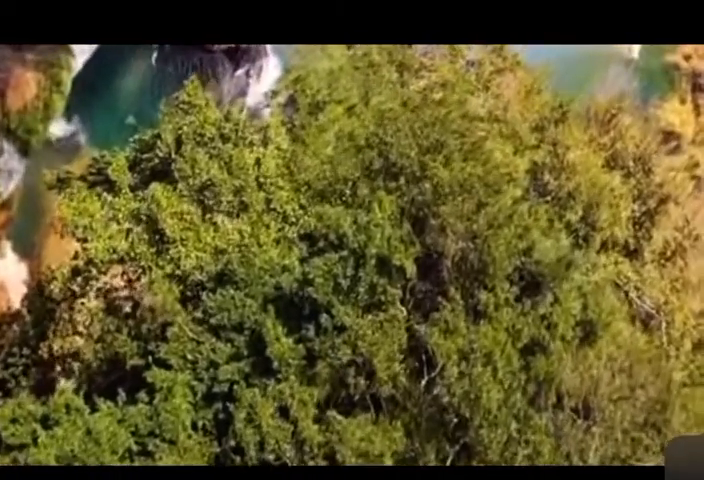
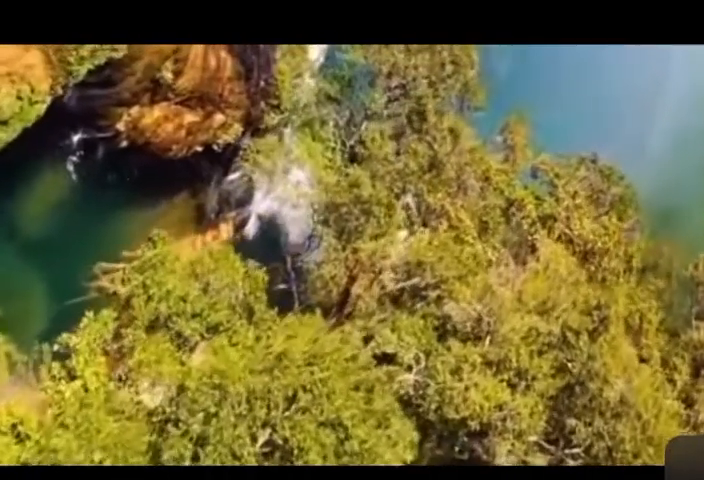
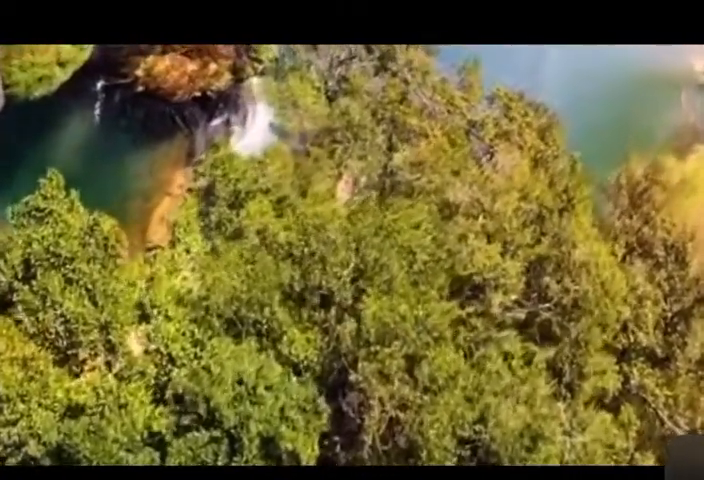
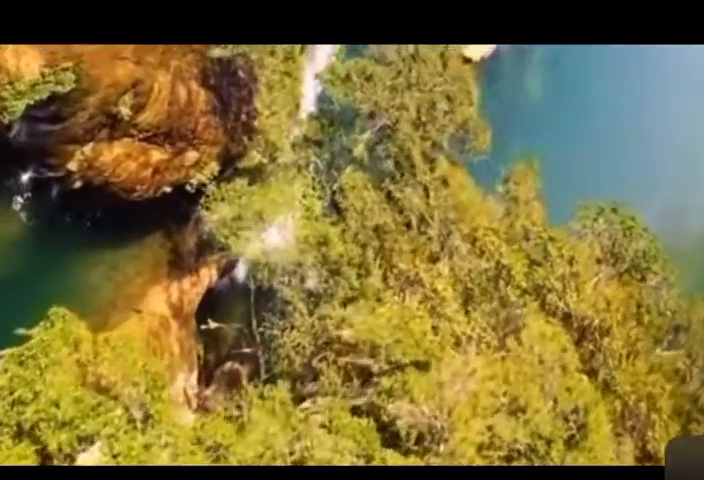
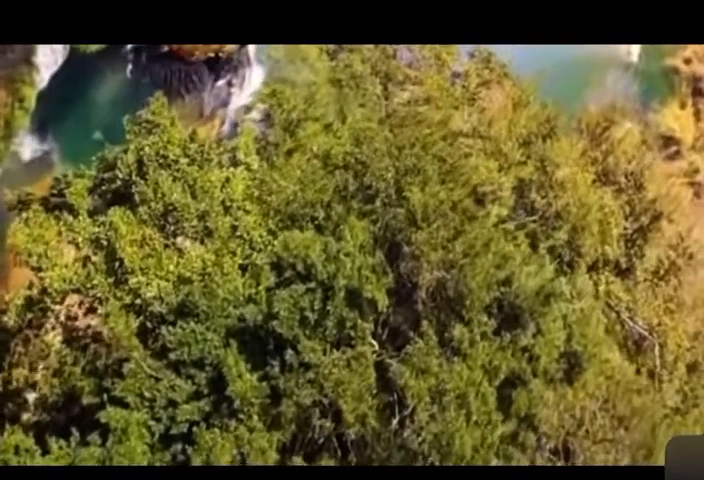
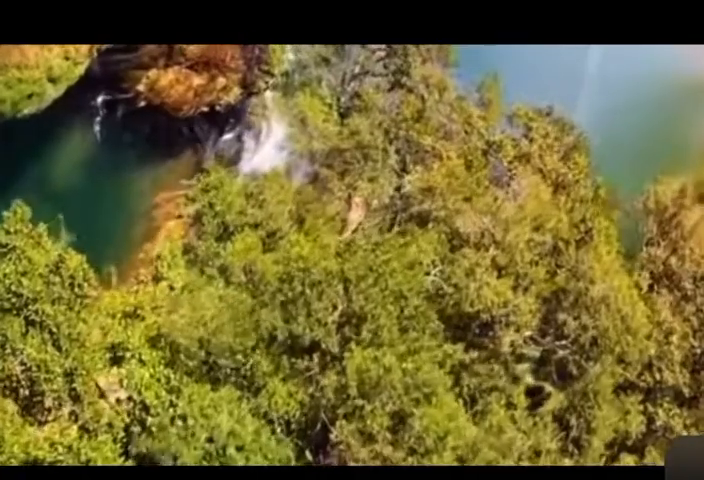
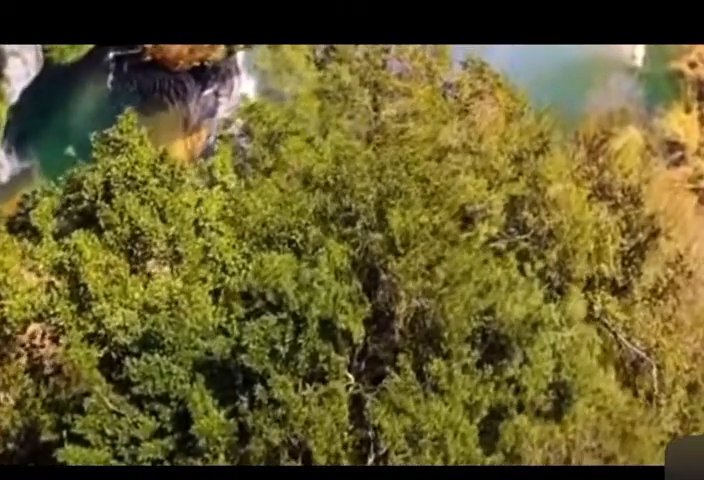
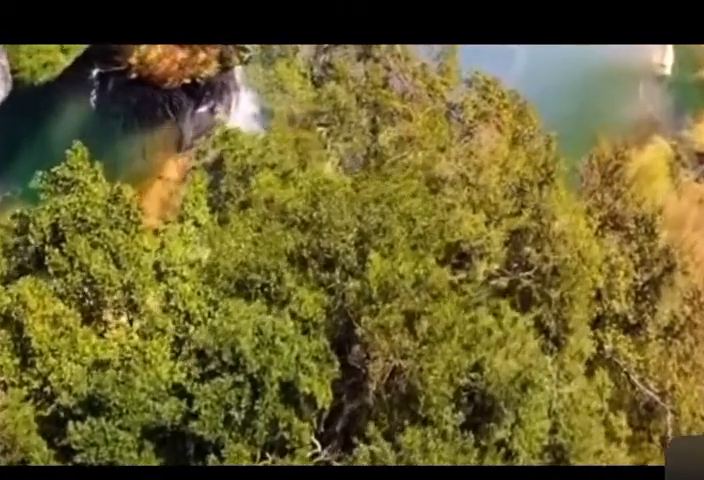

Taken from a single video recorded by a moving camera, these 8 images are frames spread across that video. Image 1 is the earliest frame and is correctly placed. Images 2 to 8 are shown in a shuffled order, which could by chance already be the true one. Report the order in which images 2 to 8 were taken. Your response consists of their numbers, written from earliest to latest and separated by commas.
5, 7, 8, 3, 6, 2, 4
